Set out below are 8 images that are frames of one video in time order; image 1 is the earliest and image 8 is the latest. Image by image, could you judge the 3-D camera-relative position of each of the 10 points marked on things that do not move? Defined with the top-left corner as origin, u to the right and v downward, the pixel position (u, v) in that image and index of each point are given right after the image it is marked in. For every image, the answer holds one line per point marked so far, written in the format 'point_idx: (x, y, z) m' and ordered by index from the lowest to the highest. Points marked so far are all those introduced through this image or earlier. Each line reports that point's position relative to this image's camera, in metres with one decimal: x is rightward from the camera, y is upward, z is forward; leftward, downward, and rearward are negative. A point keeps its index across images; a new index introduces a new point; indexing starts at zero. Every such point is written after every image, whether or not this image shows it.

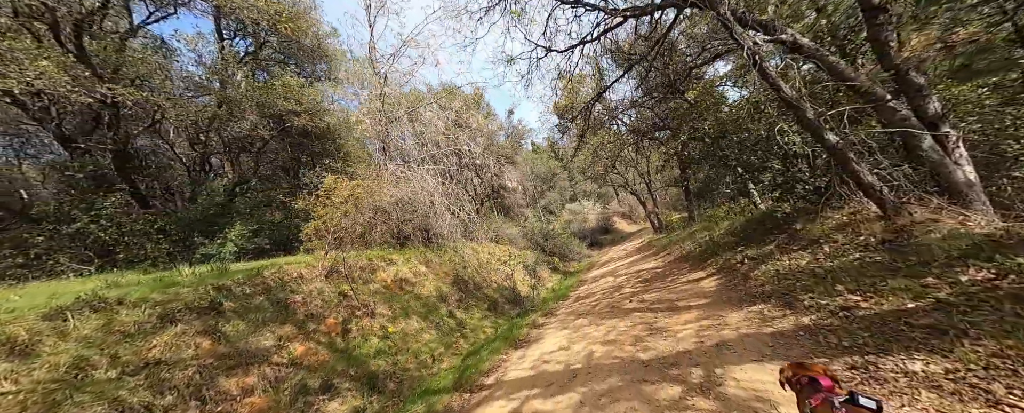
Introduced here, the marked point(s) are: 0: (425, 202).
0: (-2.8, +0.1, +9.9) m
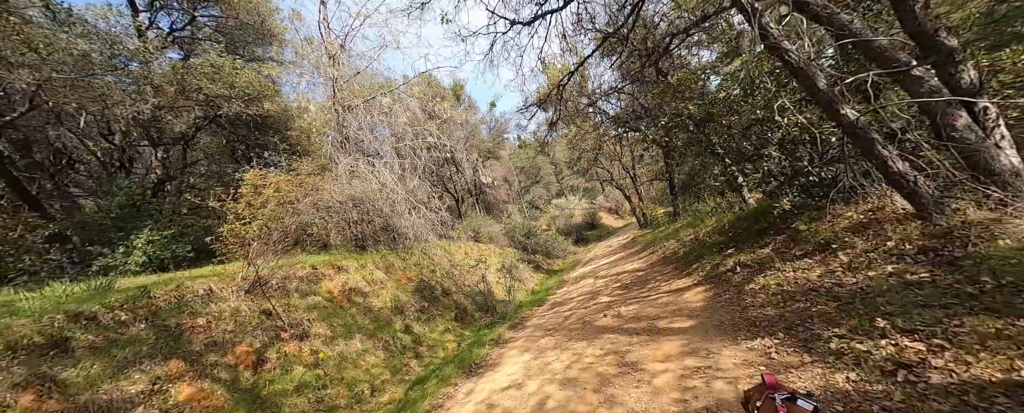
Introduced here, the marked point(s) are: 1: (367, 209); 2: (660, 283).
0: (-3.6, +0.2, +8.9) m
1: (-4.1, -0.1, +8.8) m
2: (+2.7, -1.5, +5.7) m
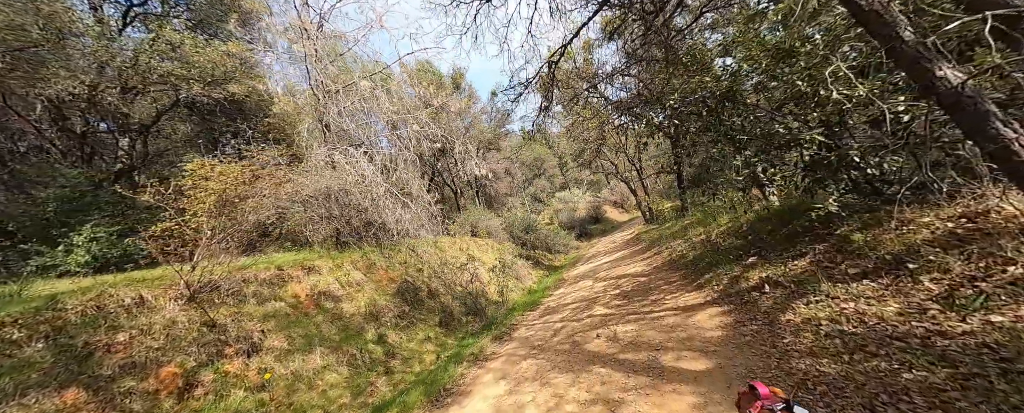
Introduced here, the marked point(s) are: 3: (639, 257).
0: (-3.8, +0.3, +8.2) m
1: (-4.3, +0.1, +8.1) m
2: (+2.4, -1.5, +4.9) m
3: (+3.8, -1.6, +9.4) m
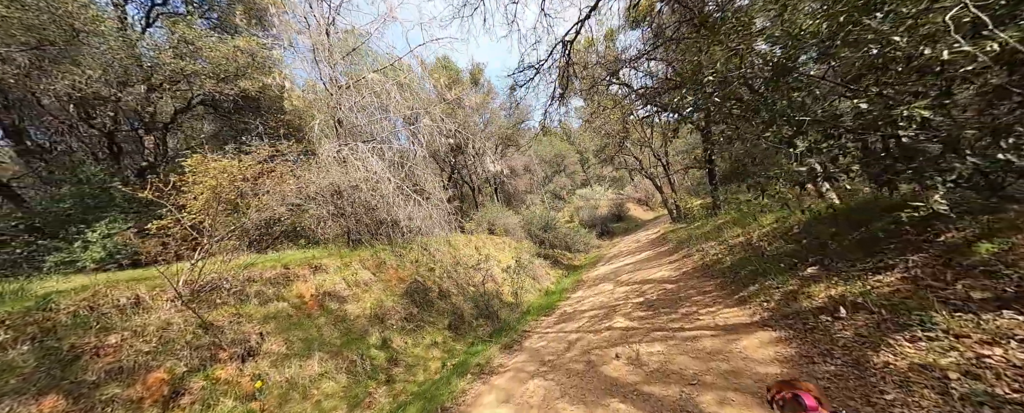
0: (-3.5, +0.4, +8.0) m
1: (-4.0, +0.2, +7.9) m
2: (+2.6, -1.4, +4.3) m
3: (+4.3, -1.5, +8.7) m
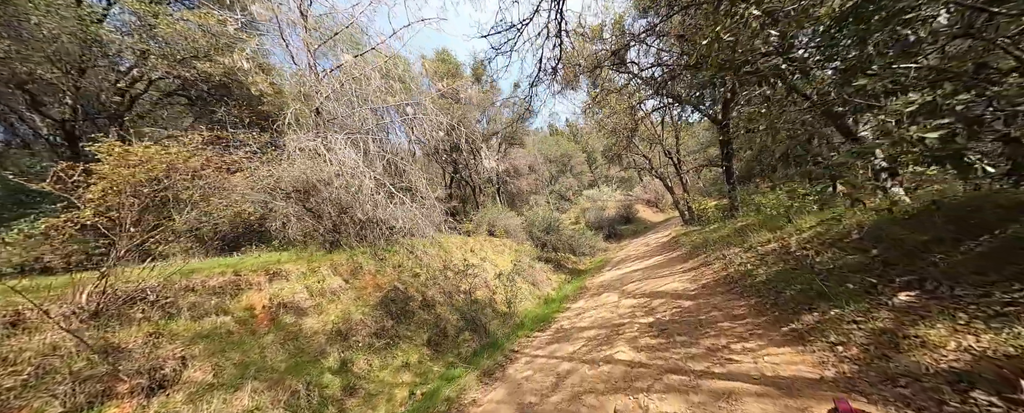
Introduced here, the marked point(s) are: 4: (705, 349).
0: (-3.6, +0.4, +7.1) m
1: (-4.2, +0.2, +7.1) m
2: (+2.3, -1.4, +3.3) m
3: (+4.1, -1.5, +7.7) m
4: (+2.1, -1.5, +3.6) m
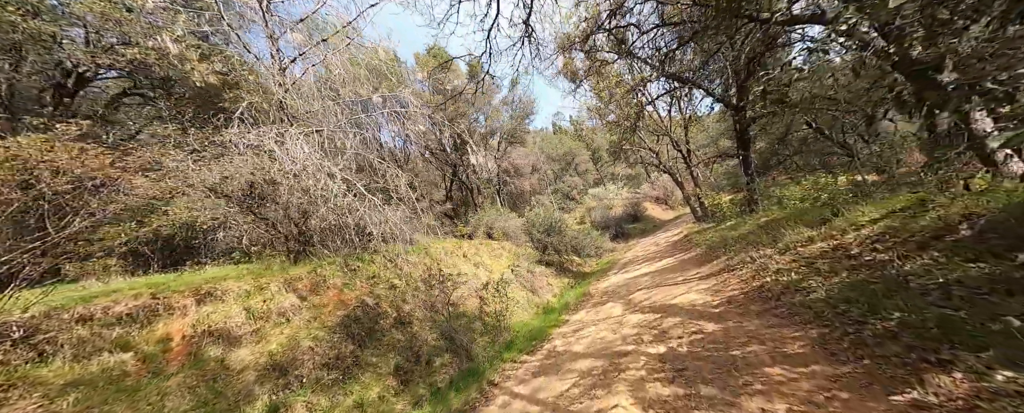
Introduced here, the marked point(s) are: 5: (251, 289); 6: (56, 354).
0: (-4.0, +0.3, +6.2) m
1: (-4.5, +0.1, +6.2) m
2: (+1.9, -1.3, +2.2) m
3: (+3.8, -1.4, +6.6) m
4: (+1.8, -1.4, +2.5) m
5: (-4.3, -1.4, +5.2) m
6: (-4.9, -1.6, +3.4) m
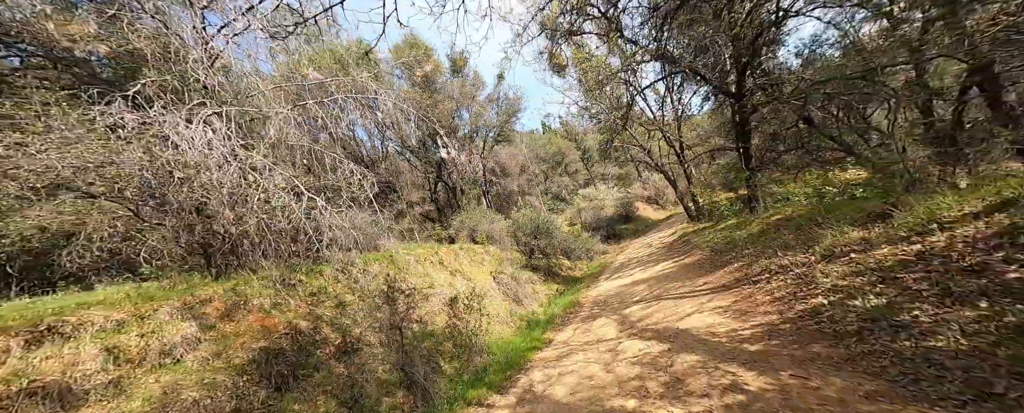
0: (-4.5, +0.3, +5.0) m
1: (-5.0, 0.0, +4.9) m
2: (+1.5, -1.3, +1.1) m
3: (+3.3, -1.3, +5.5) m
4: (+1.4, -1.4, +1.4) m
5: (-4.8, -1.4, +3.9) m
6: (-5.3, -1.6, +2.1) m
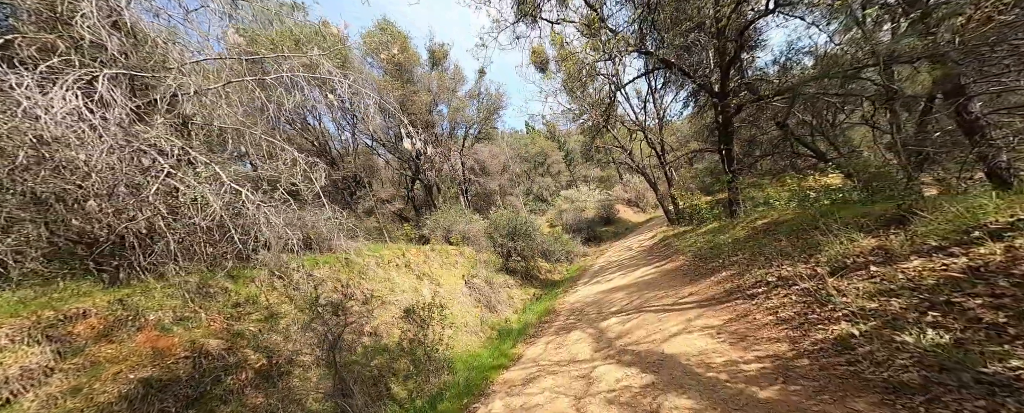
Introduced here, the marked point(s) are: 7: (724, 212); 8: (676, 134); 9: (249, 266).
0: (-5.0, +0.4, +4.0) m
1: (-5.5, +0.2, +3.9) m
2: (+1.2, -1.2, +0.5) m
3: (+2.7, -1.4, +4.9) m
4: (+1.0, -1.3, +0.7) m
5: (-5.3, -1.3, +2.9) m
6: (-5.7, -1.5, +1.0) m
7: (+8.5, -0.2, +12.5) m
8: (+8.1, +3.7, +15.7) m
9: (-4.4, -0.9, +5.1) m
